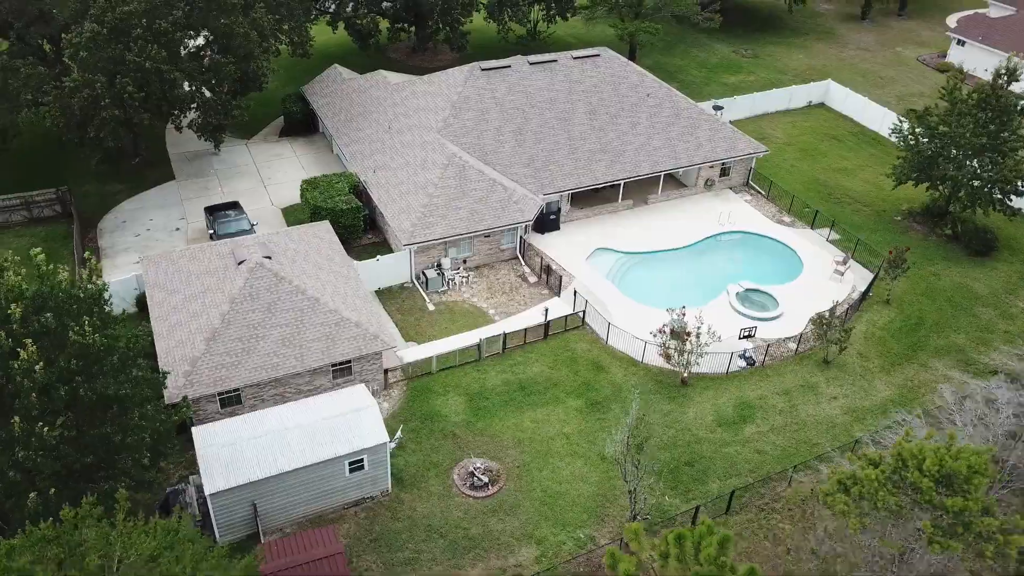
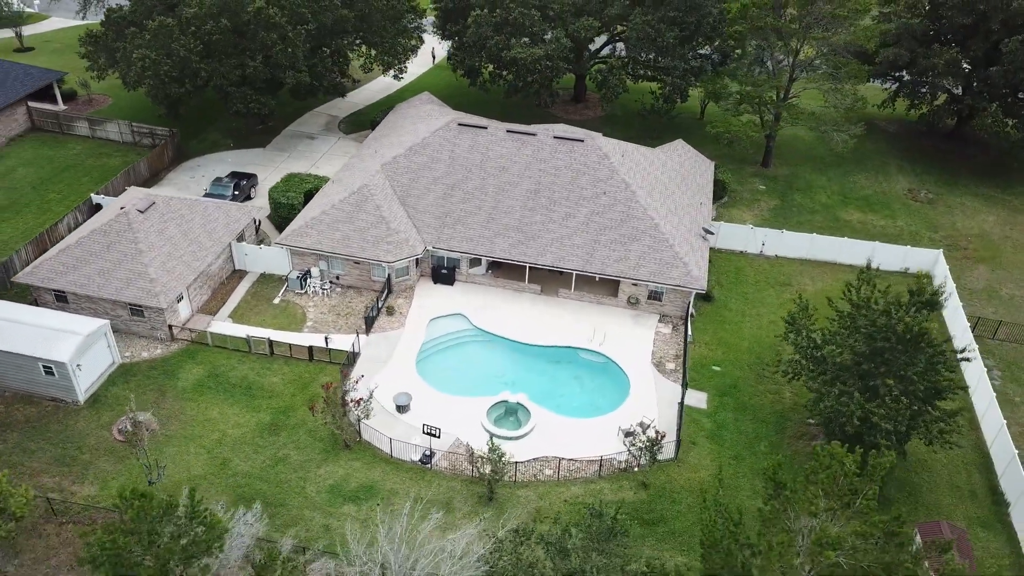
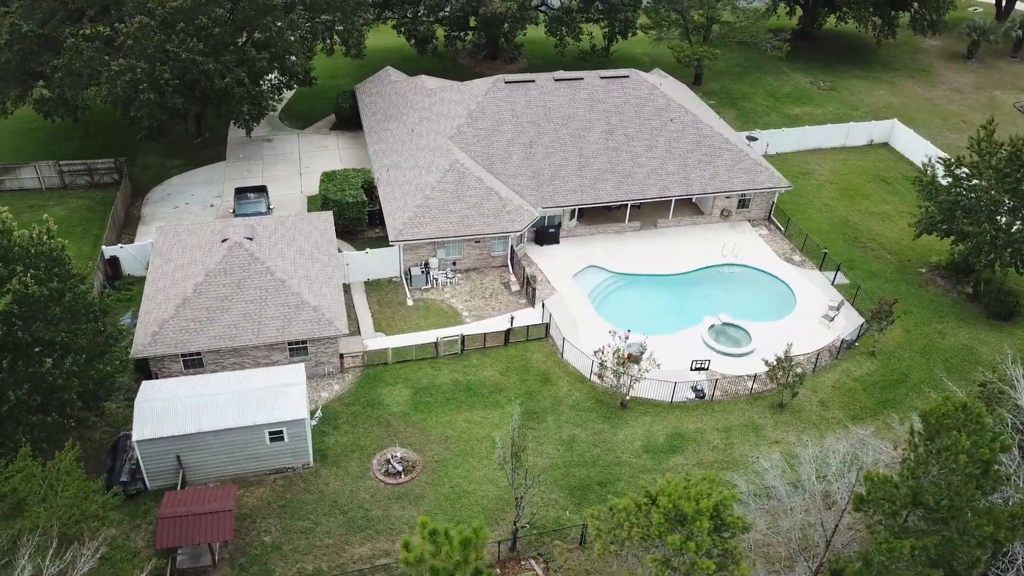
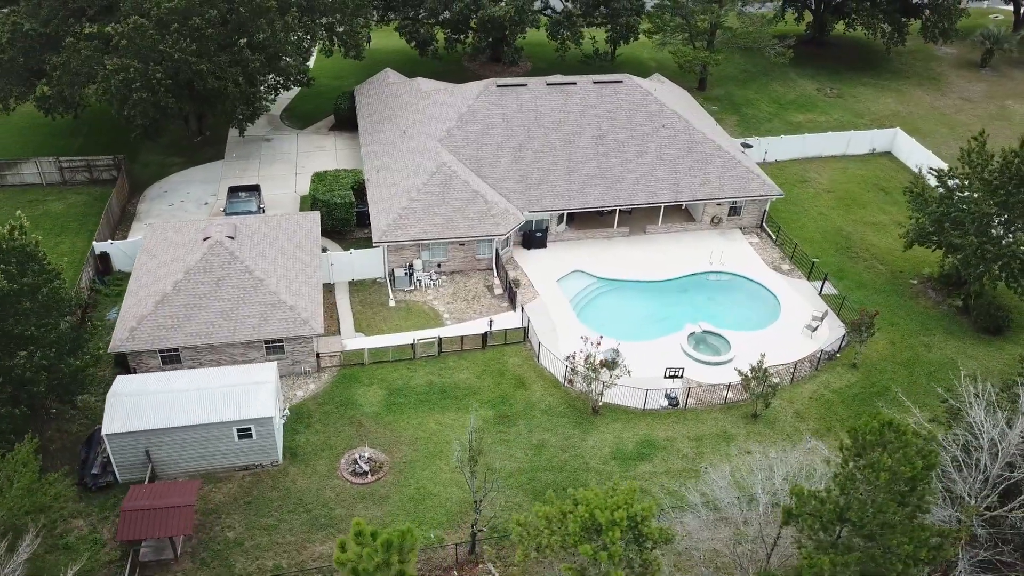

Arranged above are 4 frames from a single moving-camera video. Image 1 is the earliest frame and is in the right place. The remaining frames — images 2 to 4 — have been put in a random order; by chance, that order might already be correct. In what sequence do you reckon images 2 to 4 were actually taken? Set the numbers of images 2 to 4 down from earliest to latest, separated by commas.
3, 4, 2
